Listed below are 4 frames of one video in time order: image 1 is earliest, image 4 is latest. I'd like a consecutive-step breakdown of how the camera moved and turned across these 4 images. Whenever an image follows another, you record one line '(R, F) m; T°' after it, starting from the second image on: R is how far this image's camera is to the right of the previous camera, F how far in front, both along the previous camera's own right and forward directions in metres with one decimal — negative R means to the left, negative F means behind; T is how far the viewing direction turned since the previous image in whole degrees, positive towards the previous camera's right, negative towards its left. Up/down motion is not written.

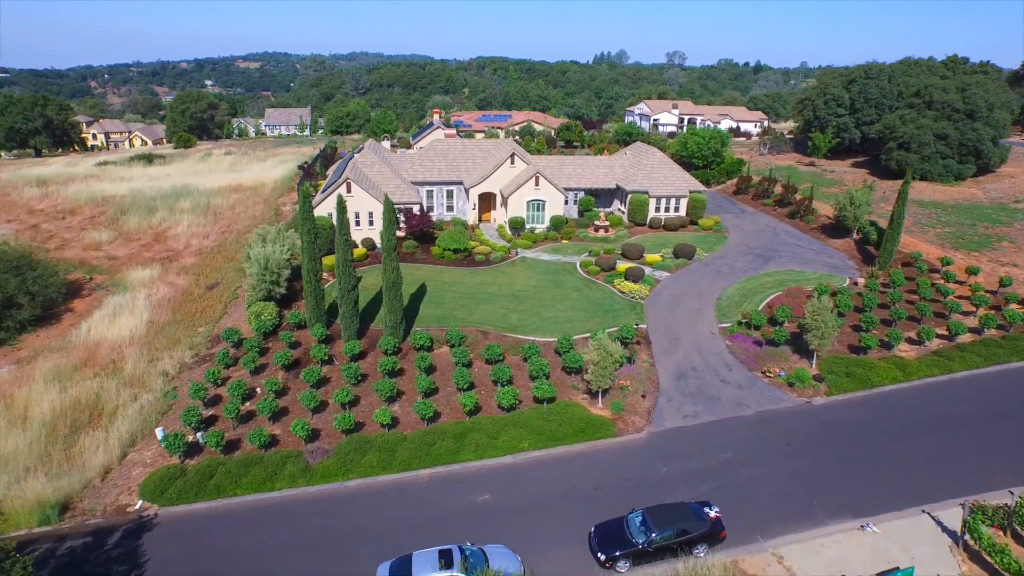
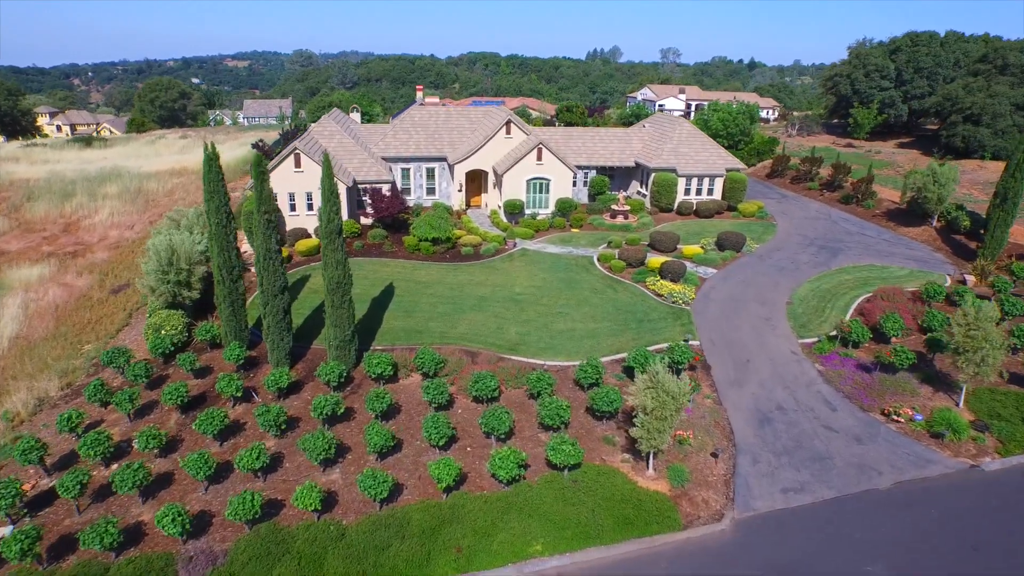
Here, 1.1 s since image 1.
(-0.2, +9.0) m; +1°
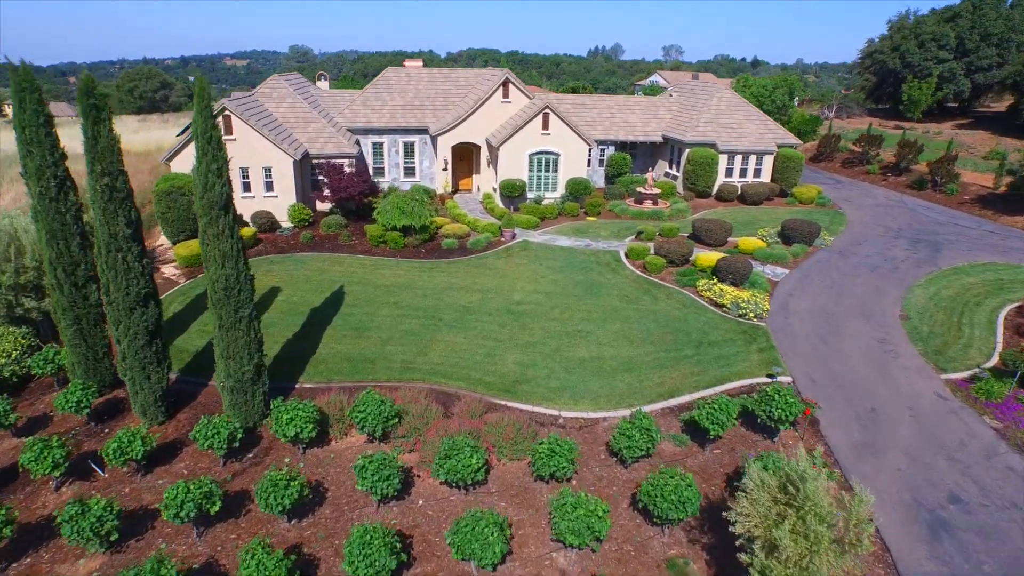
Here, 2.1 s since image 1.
(+0.1, +7.6) m; 0°
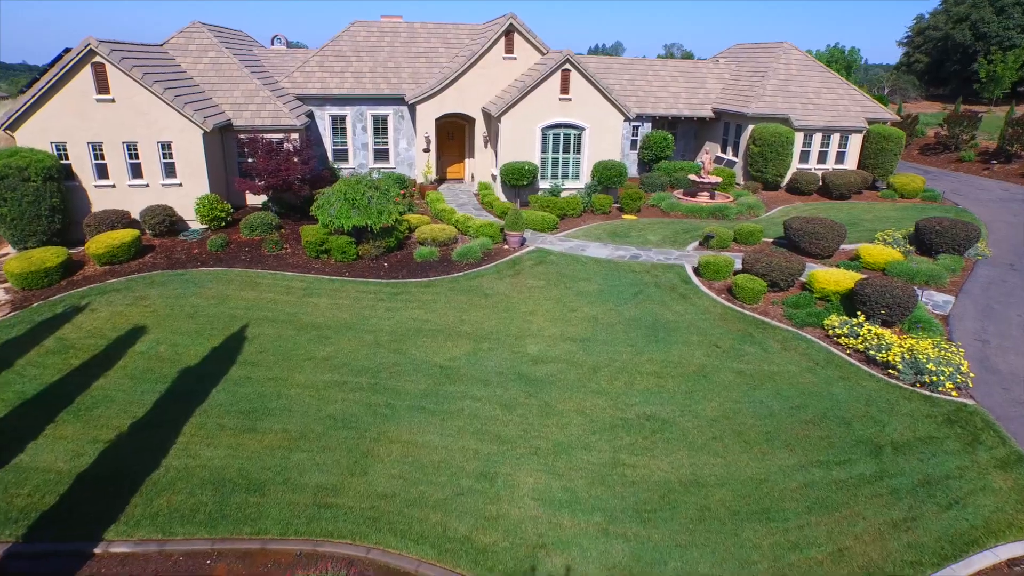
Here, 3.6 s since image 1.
(-0.3, +7.7) m; 0°
